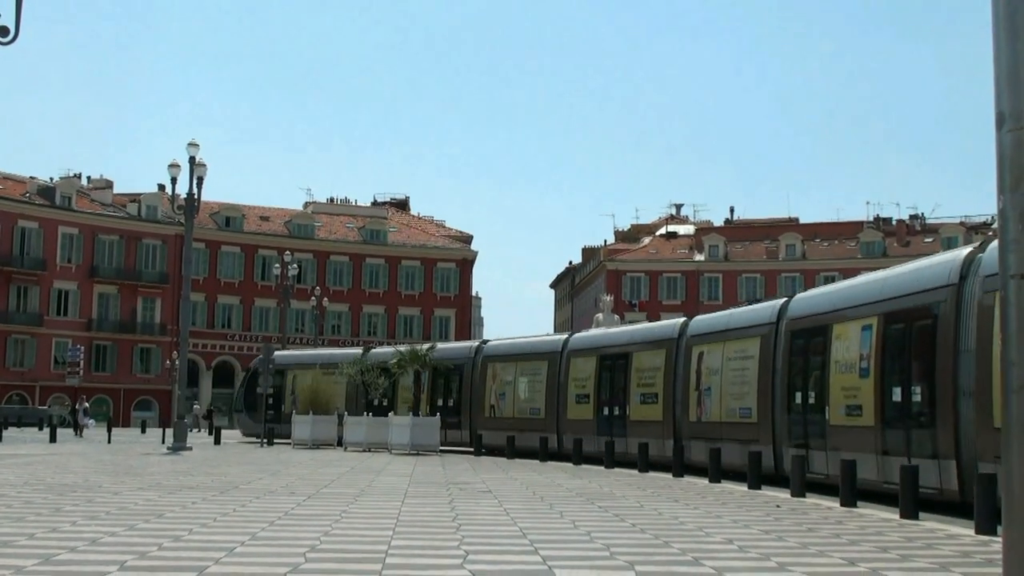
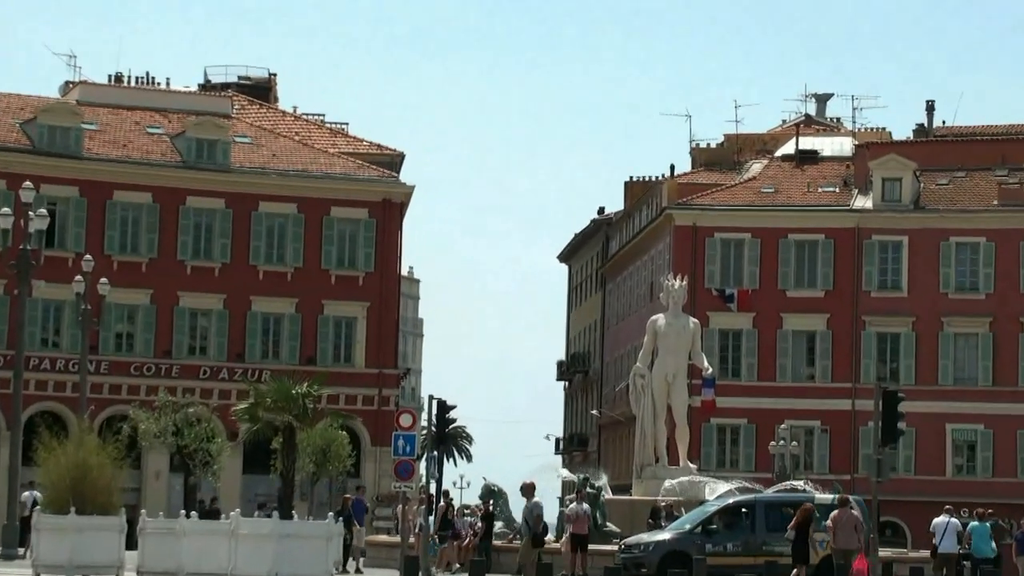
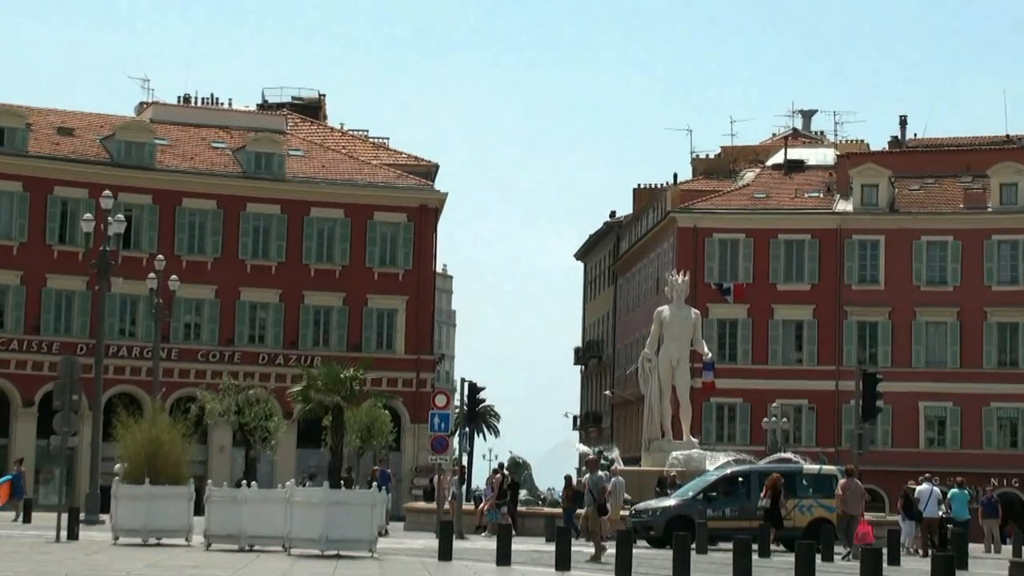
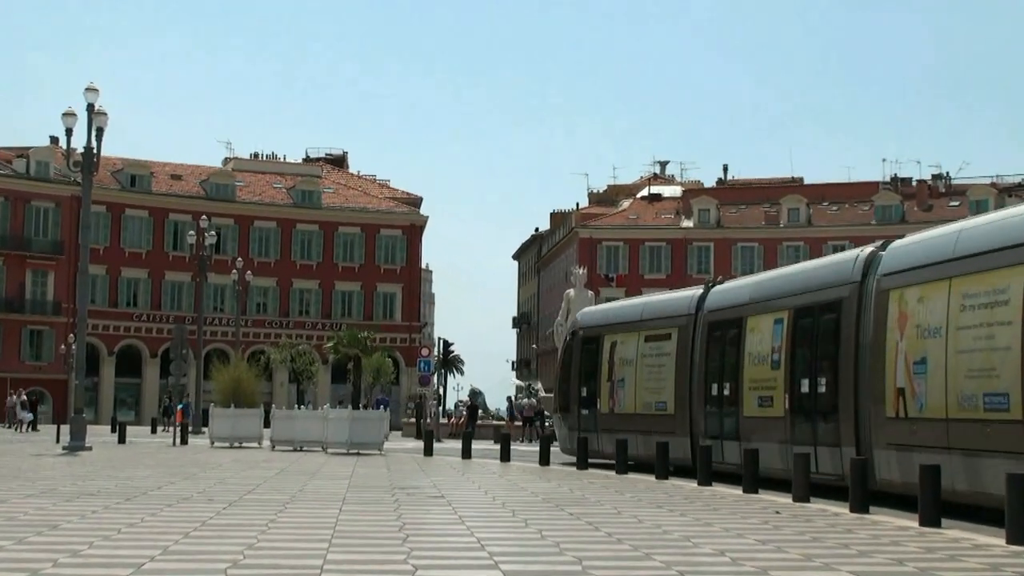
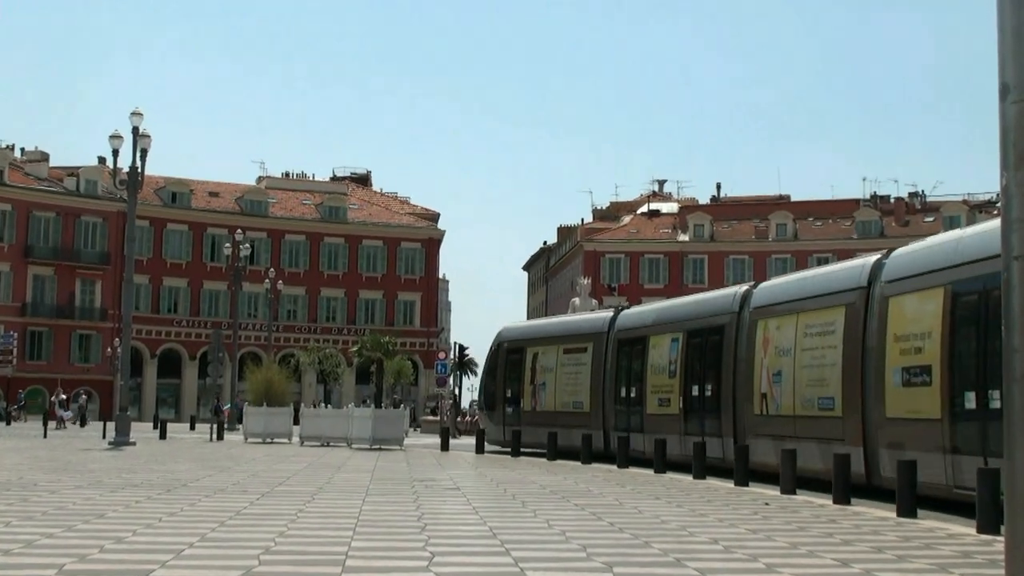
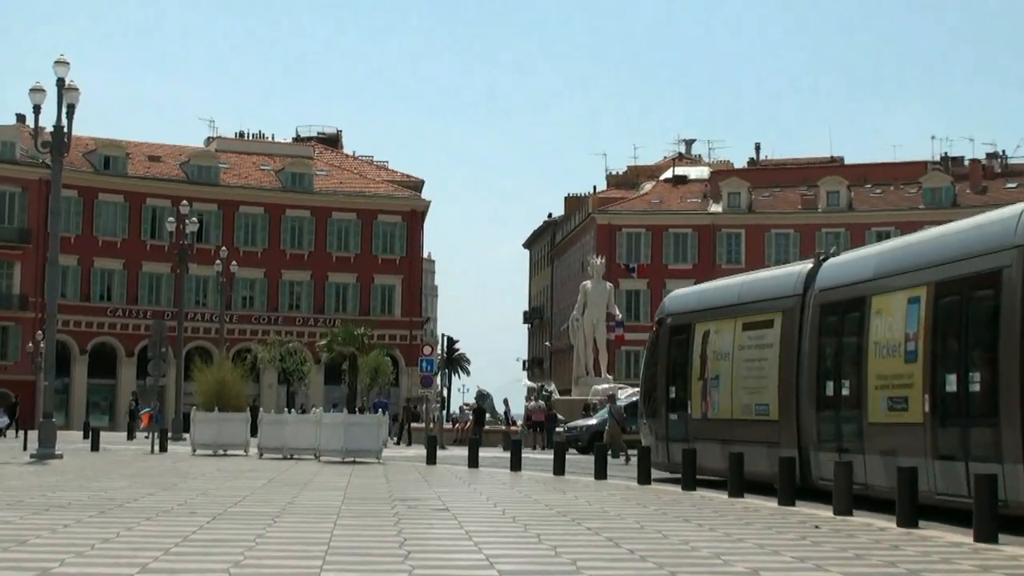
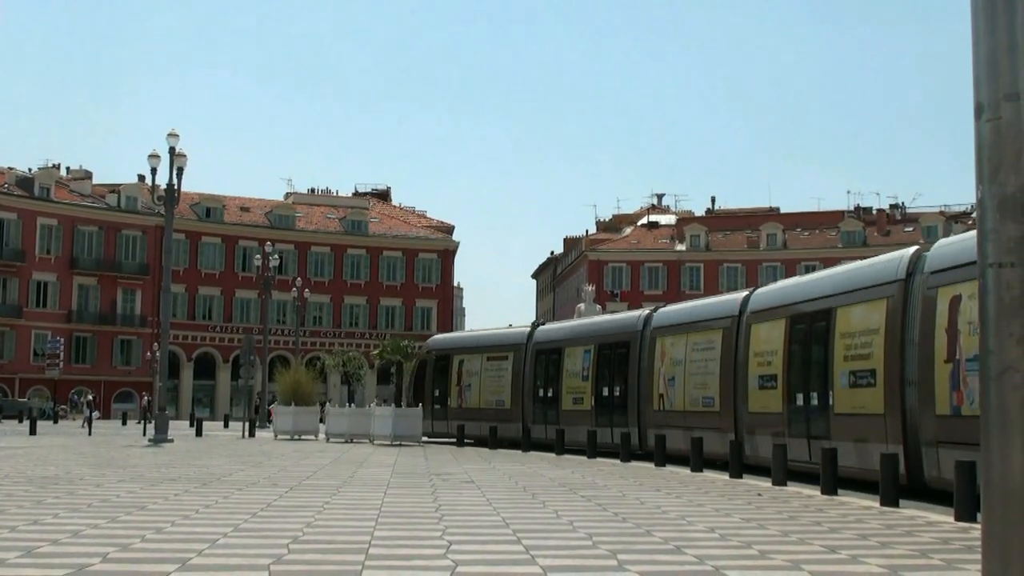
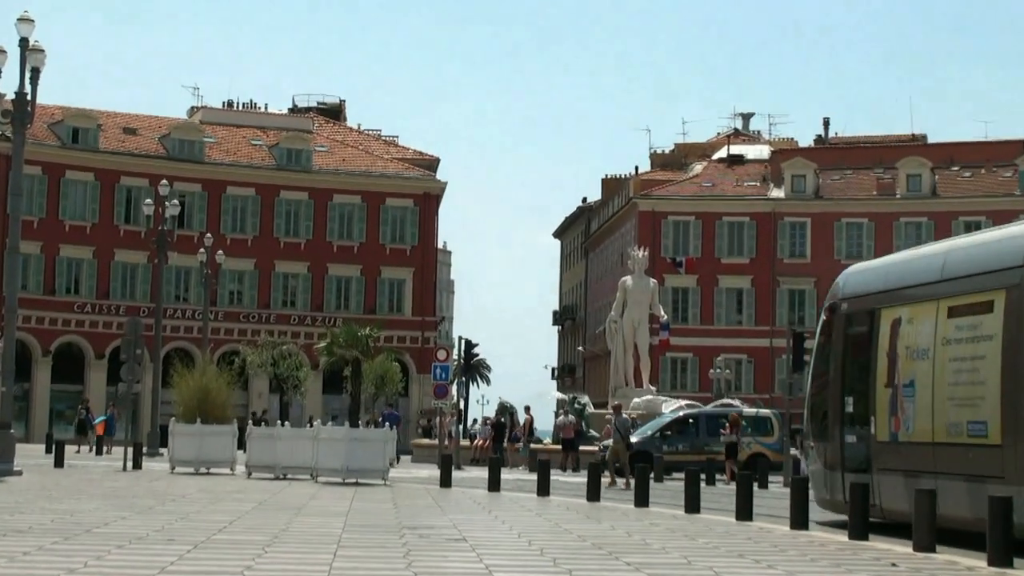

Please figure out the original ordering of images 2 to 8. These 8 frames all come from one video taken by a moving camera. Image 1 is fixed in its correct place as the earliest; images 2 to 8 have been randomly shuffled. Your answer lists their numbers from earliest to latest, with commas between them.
7, 5, 4, 6, 8, 3, 2
